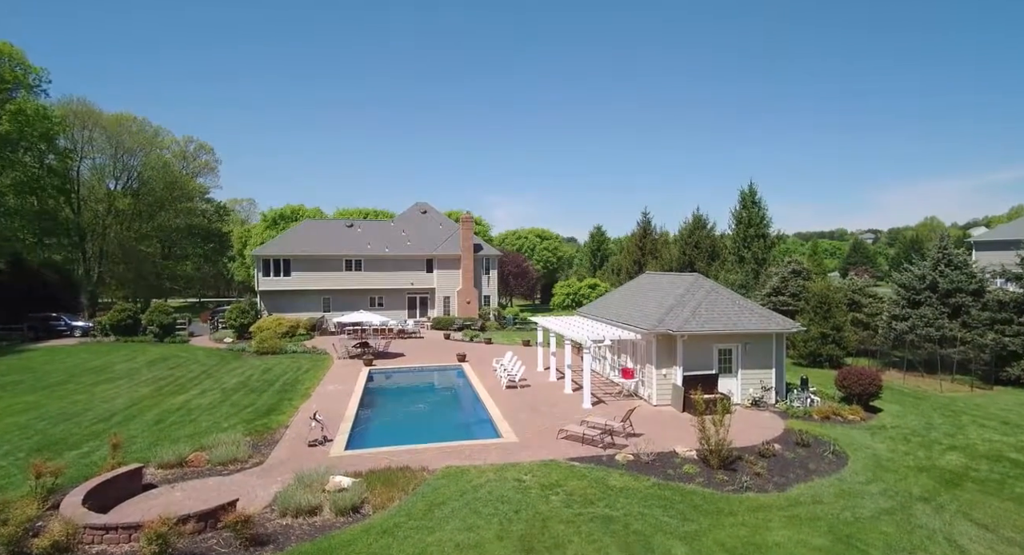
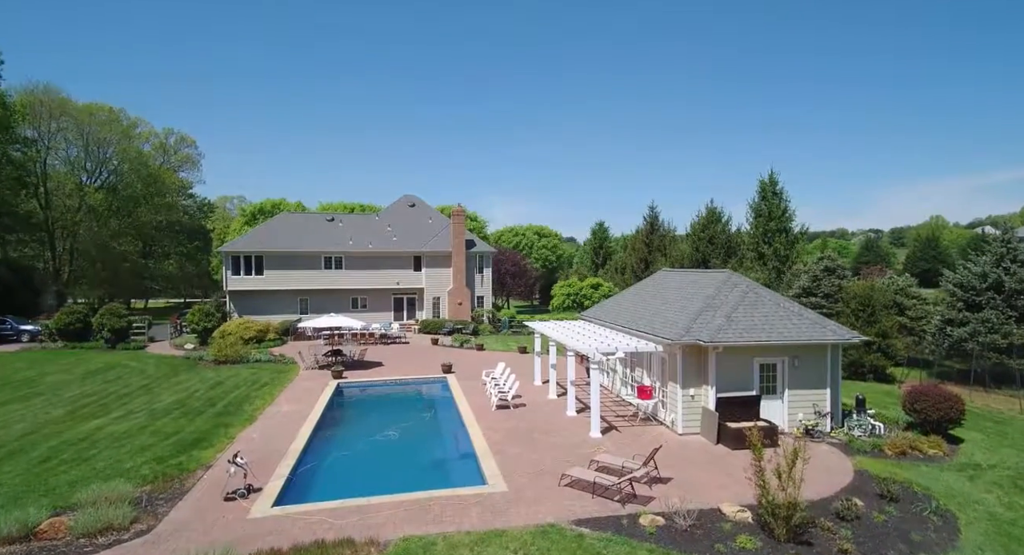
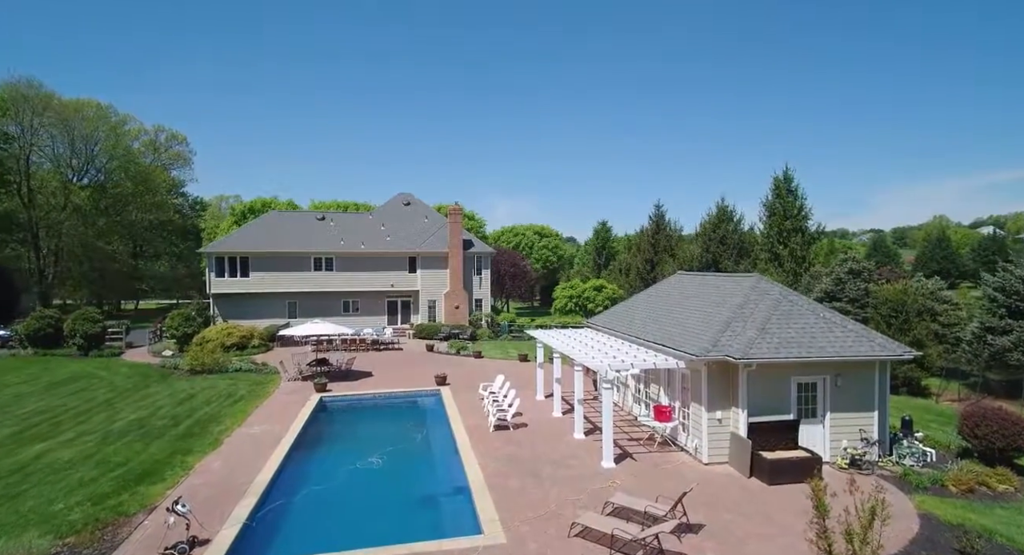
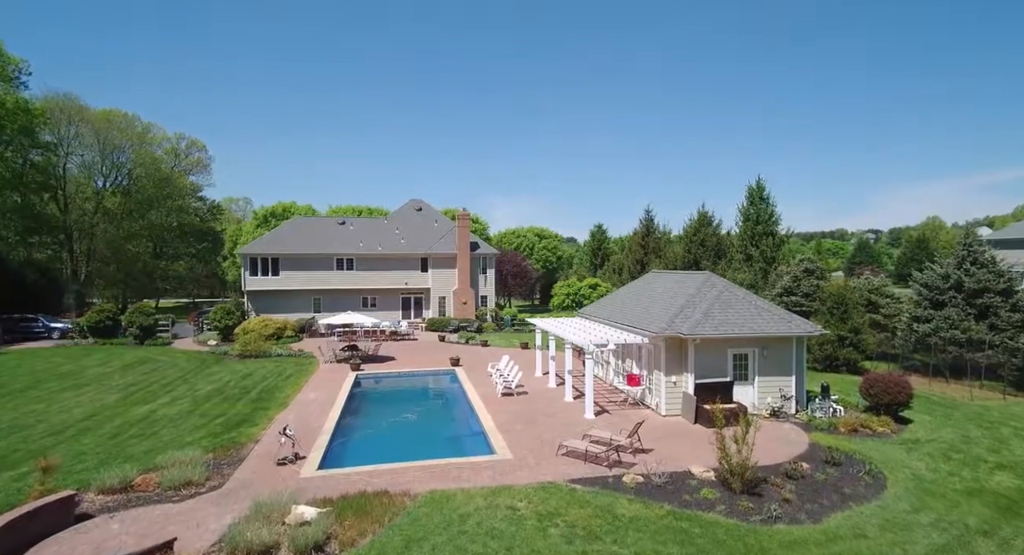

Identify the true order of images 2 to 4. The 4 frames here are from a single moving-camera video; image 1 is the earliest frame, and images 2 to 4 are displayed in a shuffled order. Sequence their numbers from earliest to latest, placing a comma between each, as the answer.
4, 2, 3
